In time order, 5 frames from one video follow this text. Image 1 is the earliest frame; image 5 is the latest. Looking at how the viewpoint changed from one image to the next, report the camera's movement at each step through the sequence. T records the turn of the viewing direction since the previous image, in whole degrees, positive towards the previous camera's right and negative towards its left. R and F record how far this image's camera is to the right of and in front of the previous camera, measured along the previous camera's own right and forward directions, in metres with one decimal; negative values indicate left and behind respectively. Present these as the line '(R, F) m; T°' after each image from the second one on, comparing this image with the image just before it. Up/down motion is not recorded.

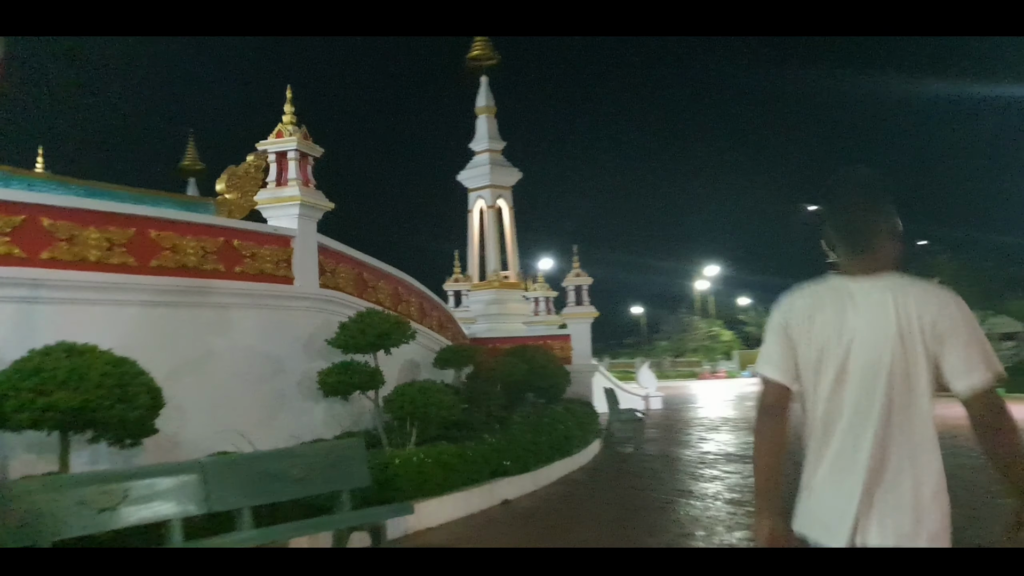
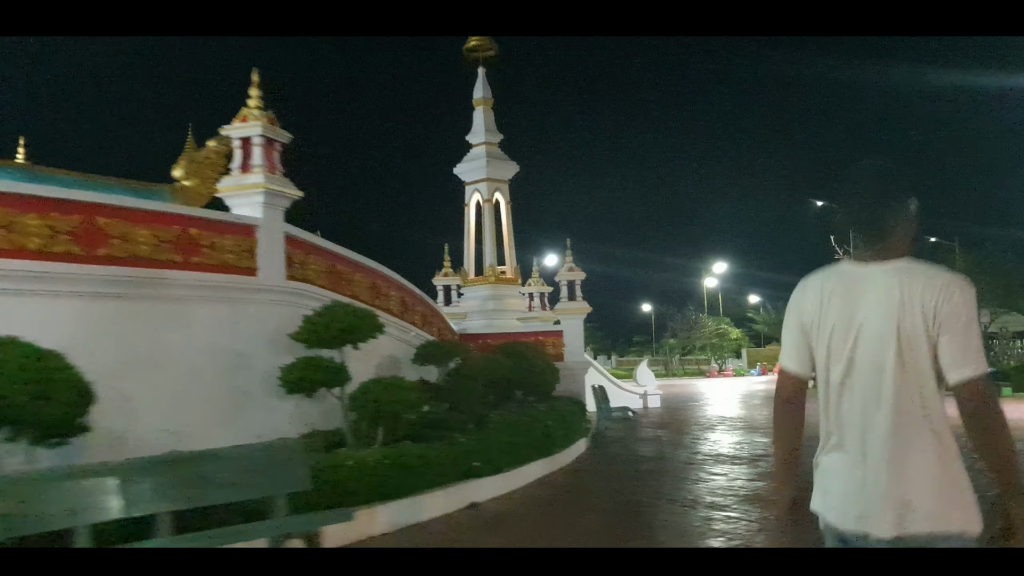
(+0.6, +0.7) m; -1°
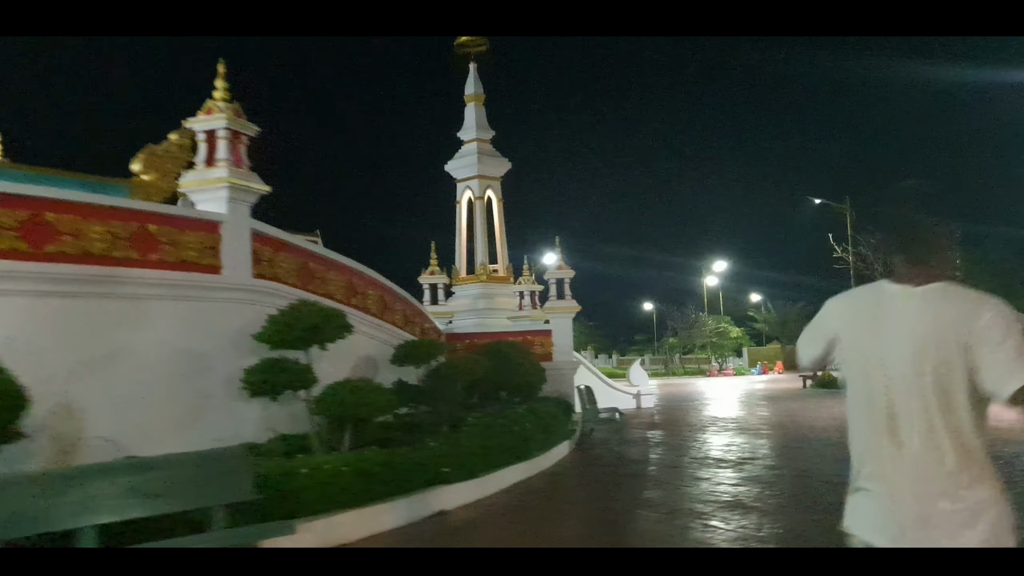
(+0.4, +0.5) m; 0°
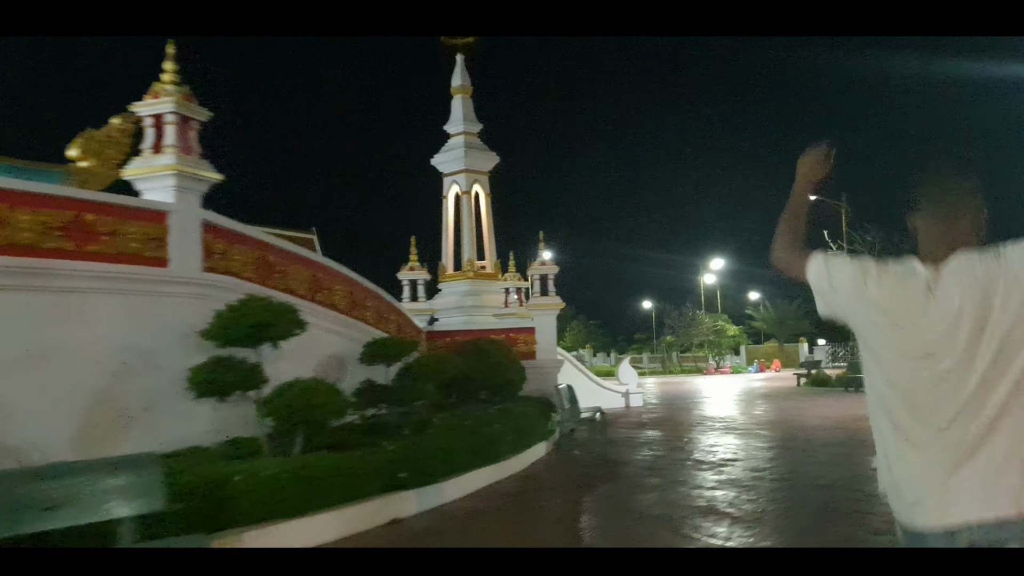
(+0.5, +0.7) m; 0°
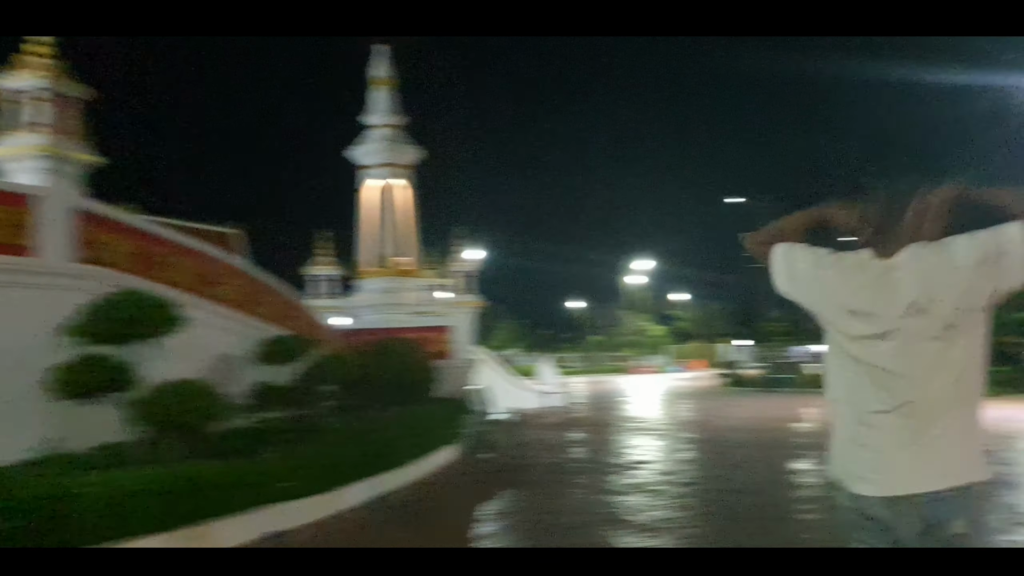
(+0.4, +0.6) m; +4°
